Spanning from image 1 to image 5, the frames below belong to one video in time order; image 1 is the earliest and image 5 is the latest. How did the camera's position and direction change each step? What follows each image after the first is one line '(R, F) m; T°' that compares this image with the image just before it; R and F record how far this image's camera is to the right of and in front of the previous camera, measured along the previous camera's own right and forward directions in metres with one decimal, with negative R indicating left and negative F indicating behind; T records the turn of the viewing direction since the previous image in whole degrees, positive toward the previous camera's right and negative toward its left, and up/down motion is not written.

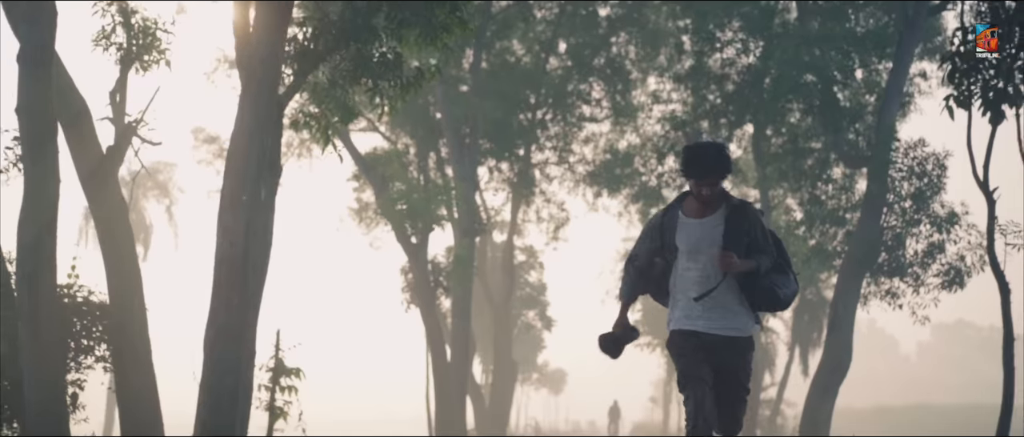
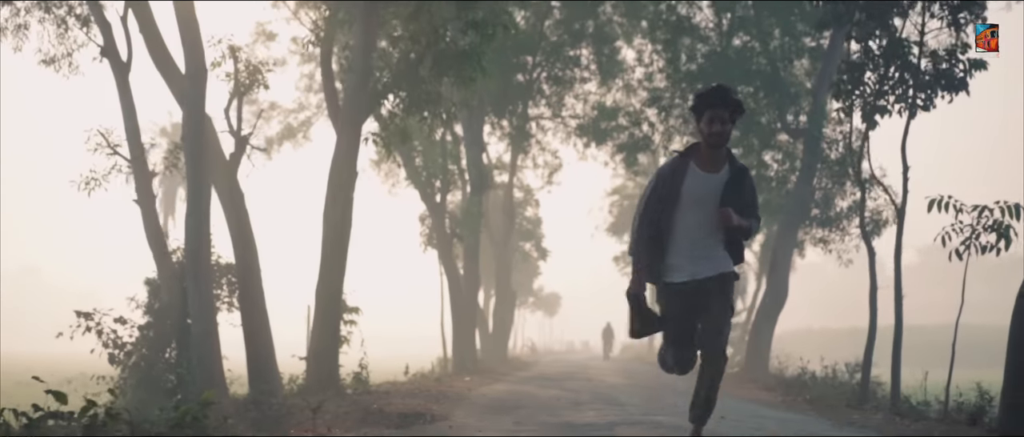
(-0.1, -5.5) m; 0°
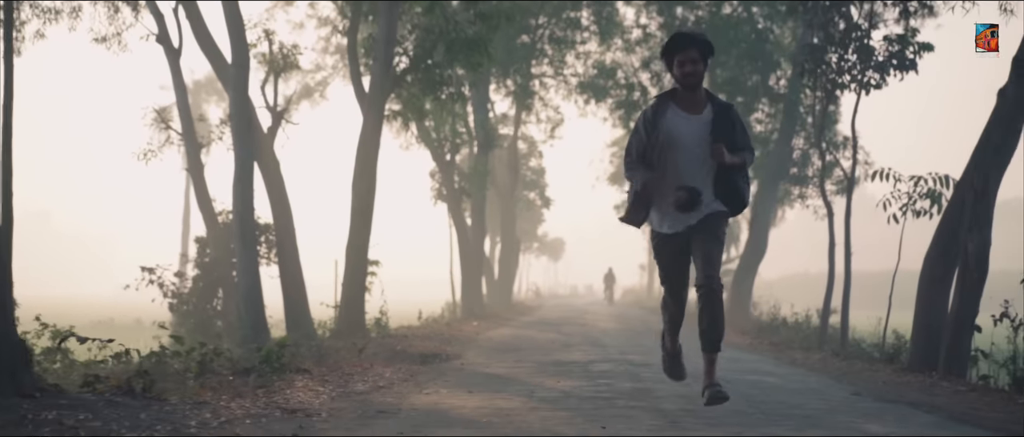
(0.0, -2.7) m; 0°
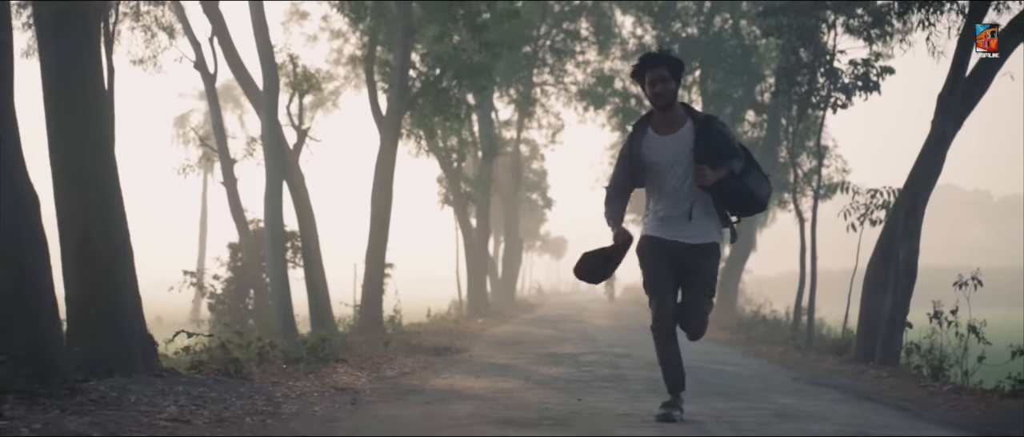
(0.0, -2.4) m; 0°
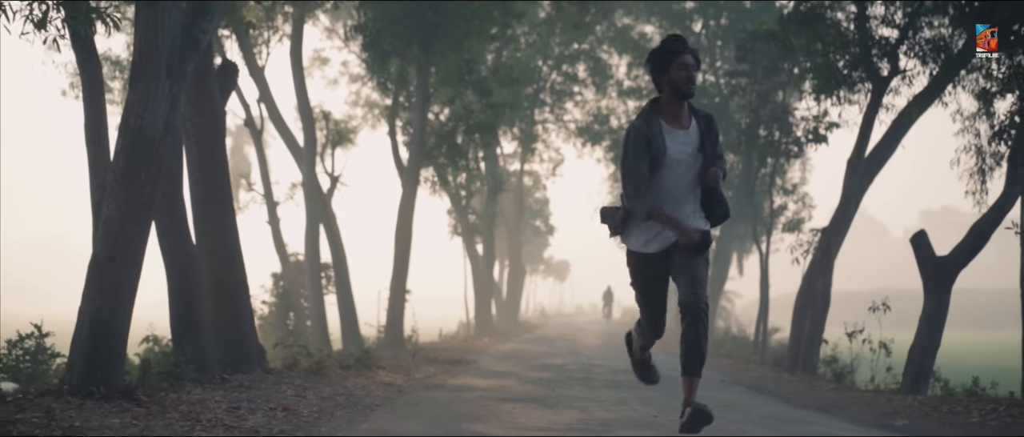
(+0.1, -4.2) m; 0°
